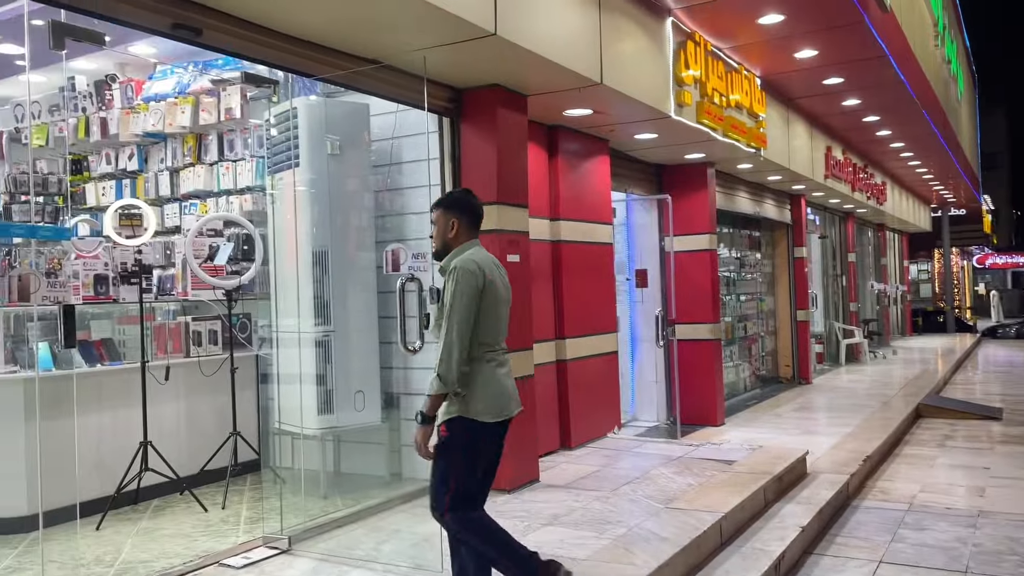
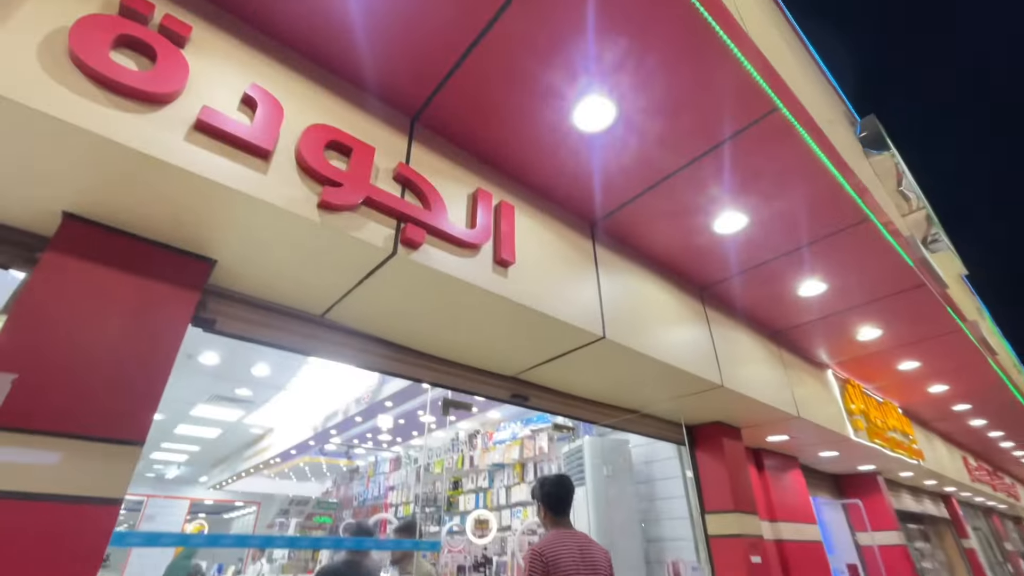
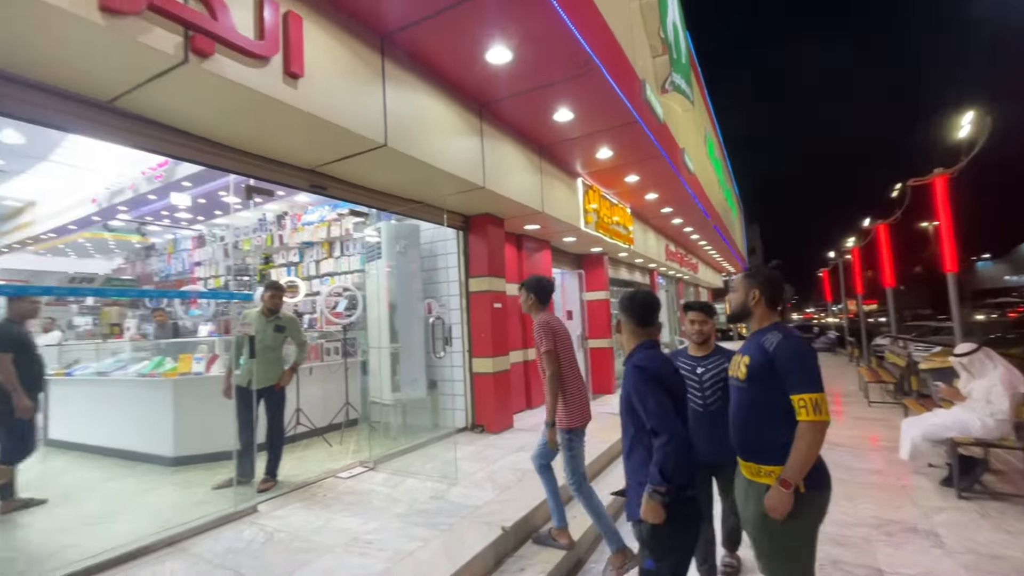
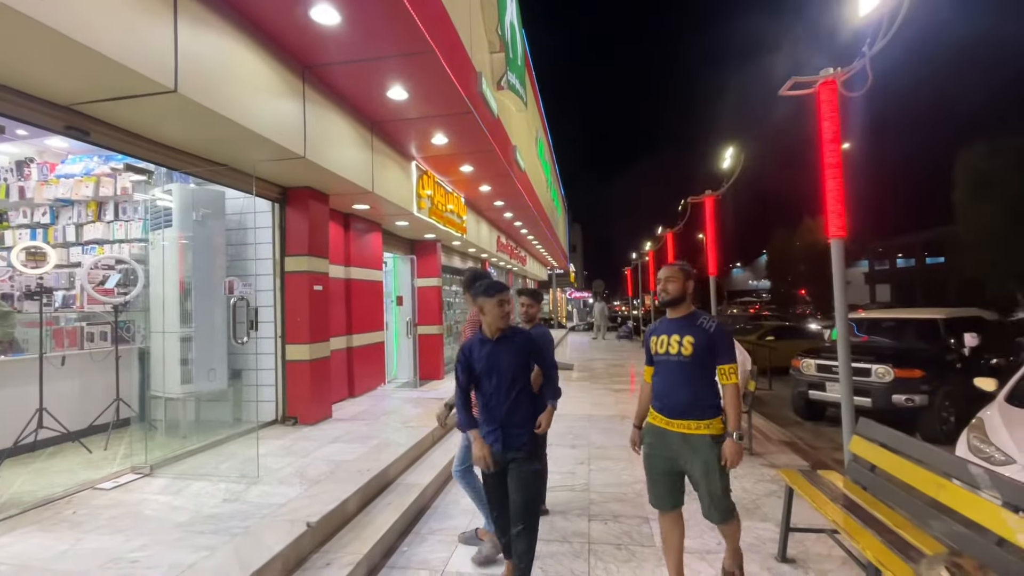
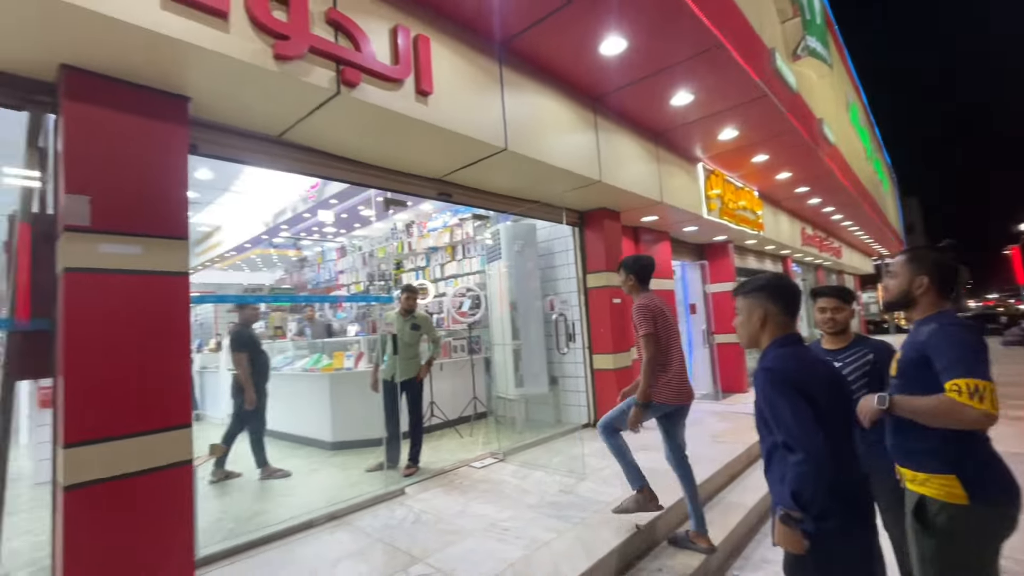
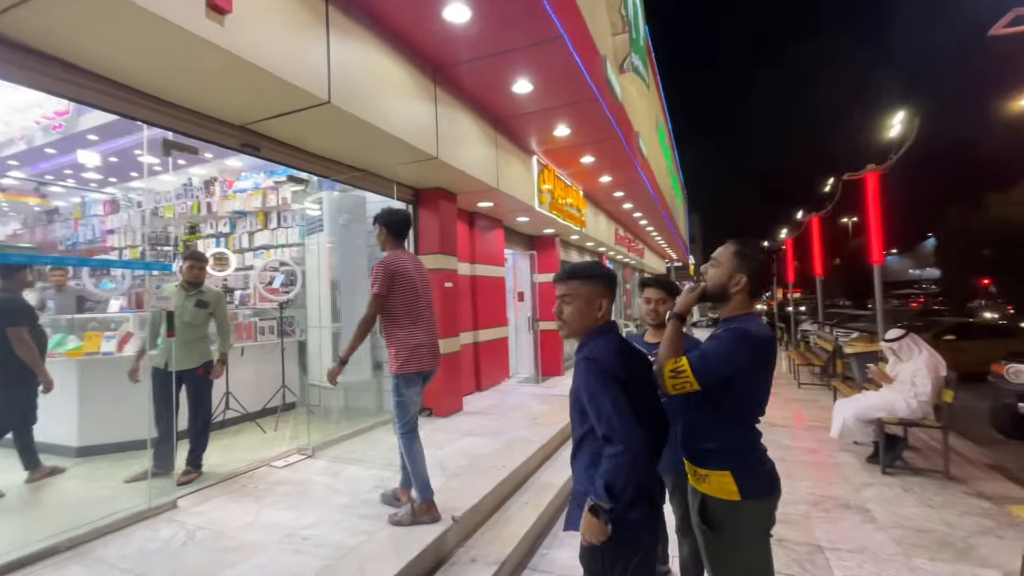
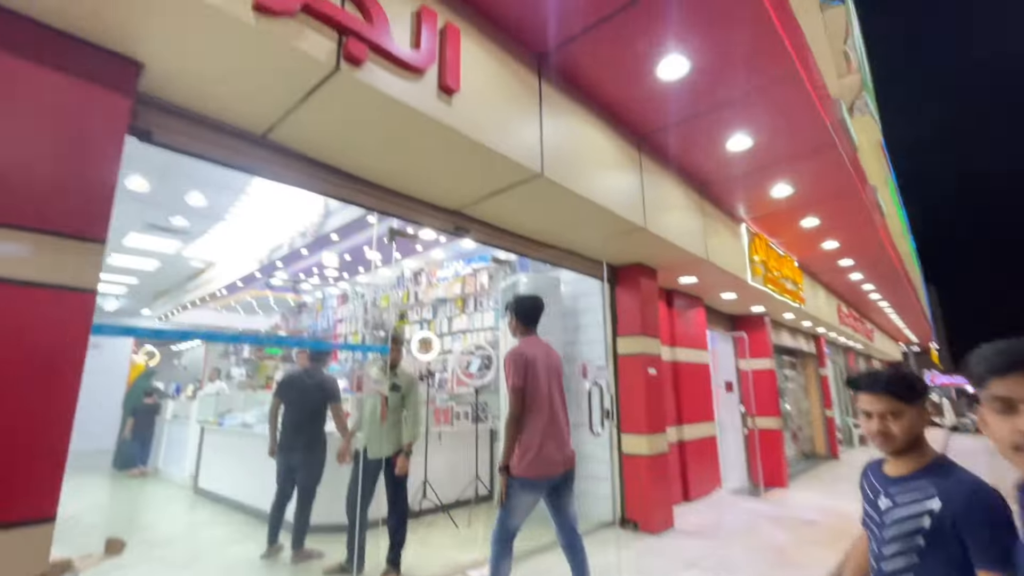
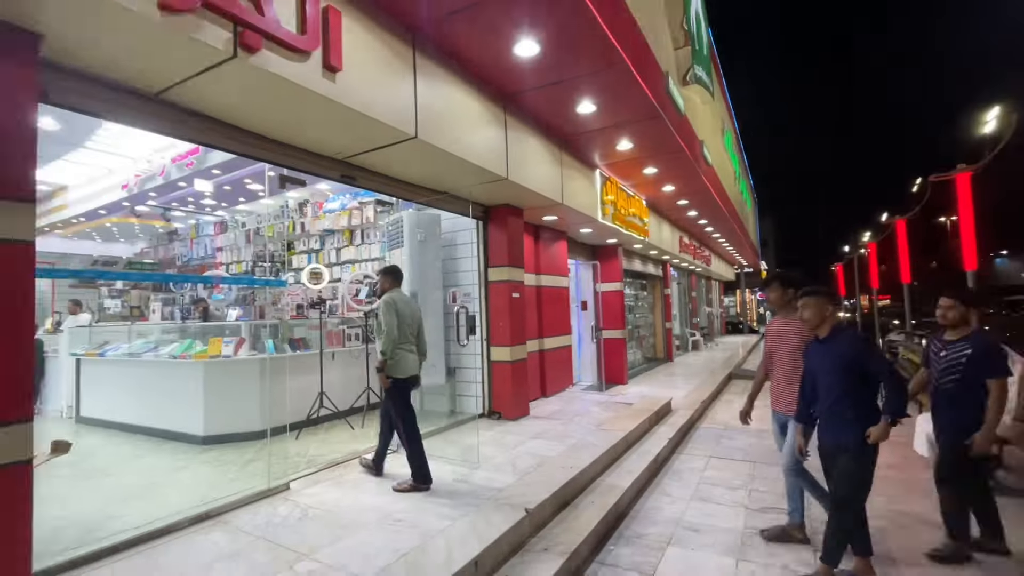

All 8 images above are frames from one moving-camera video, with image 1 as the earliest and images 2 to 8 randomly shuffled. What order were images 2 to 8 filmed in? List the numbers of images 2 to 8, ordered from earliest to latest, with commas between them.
8, 4, 3, 5, 6, 7, 2
